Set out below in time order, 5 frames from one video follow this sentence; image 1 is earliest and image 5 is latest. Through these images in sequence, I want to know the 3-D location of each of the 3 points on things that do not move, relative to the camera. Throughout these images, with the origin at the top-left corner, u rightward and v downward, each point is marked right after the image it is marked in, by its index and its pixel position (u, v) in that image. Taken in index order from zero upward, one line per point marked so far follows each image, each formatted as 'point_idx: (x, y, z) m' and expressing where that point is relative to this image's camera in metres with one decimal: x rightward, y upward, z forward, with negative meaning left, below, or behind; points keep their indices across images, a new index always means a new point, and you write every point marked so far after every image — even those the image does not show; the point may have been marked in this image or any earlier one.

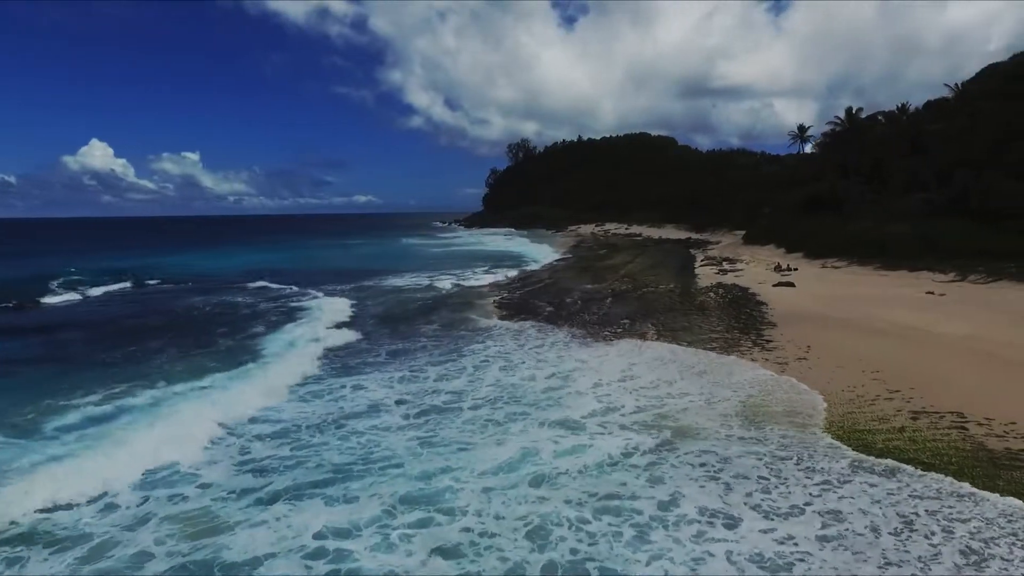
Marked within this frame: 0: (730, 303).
0: (+5.5, -0.4, +15.8) m
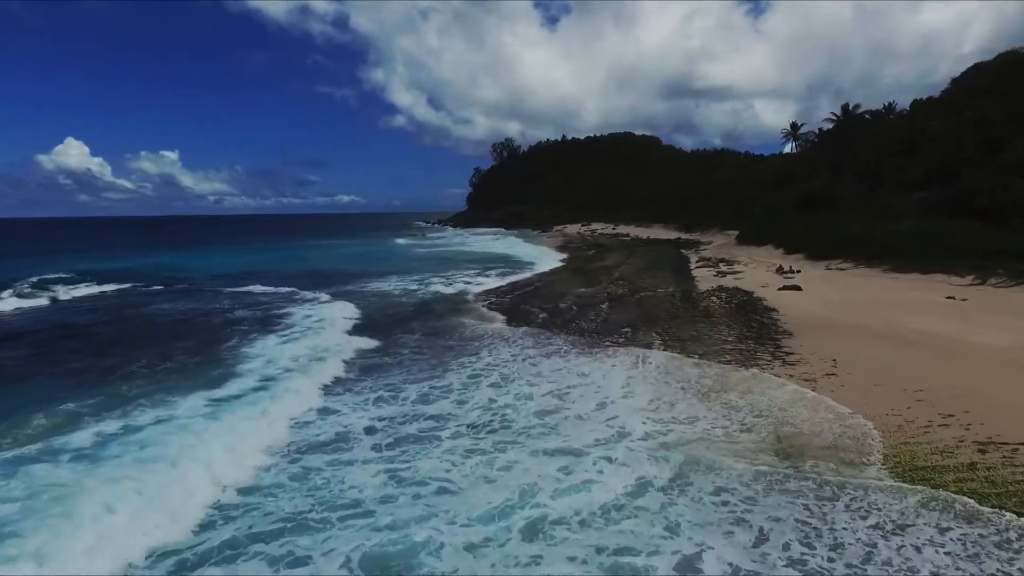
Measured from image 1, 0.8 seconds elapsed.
0: (+5.3, -0.5, +14.8) m
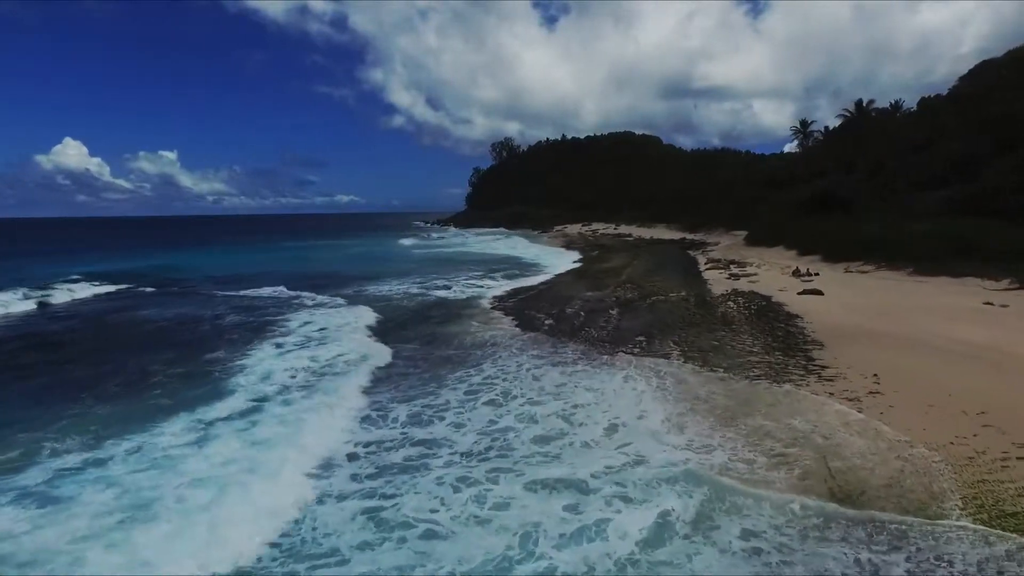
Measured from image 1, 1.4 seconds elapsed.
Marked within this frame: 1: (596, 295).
0: (+5.4, -0.6, +13.8) m
1: (+2.5, -0.2, +18.5) m
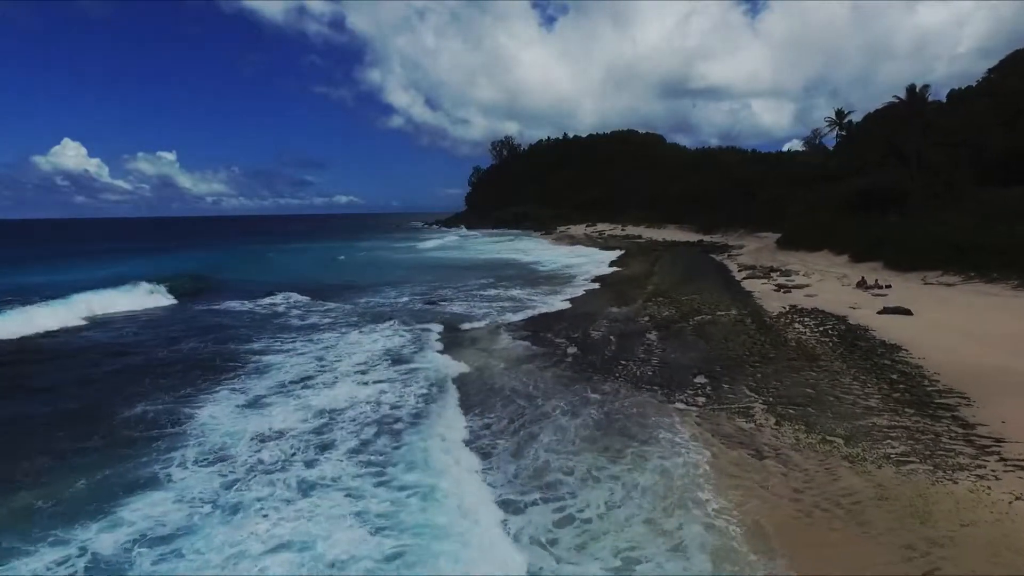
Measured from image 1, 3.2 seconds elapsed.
0: (+5.7, -1.0, +10.7) m
1: (+2.8, -0.6, +15.4) m
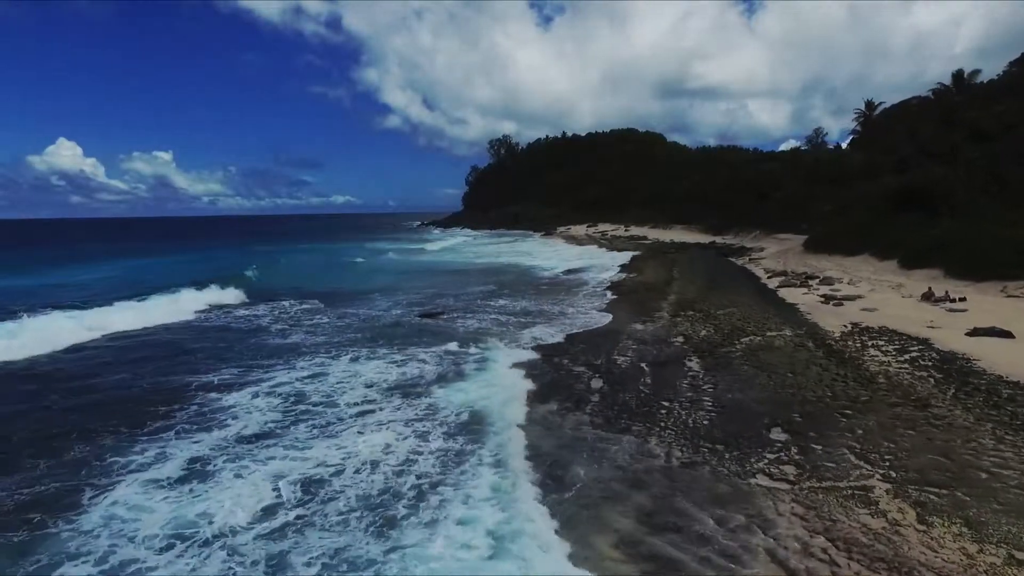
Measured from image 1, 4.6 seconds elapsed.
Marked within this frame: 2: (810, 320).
0: (+5.9, -1.3, +8.2) m
1: (+2.9, -0.9, +13.0) m
2: (+6.3, -0.7, +13.0) m
